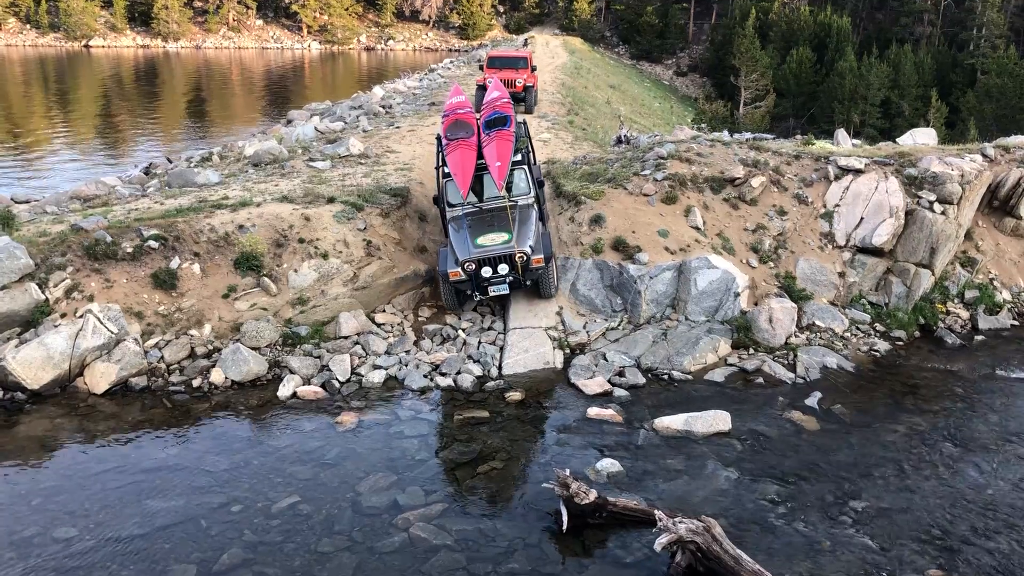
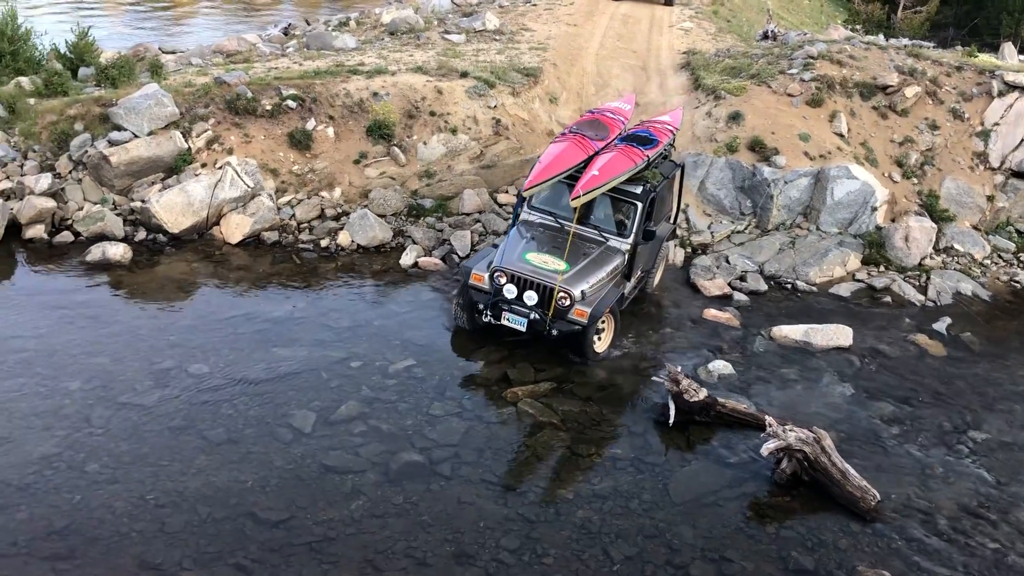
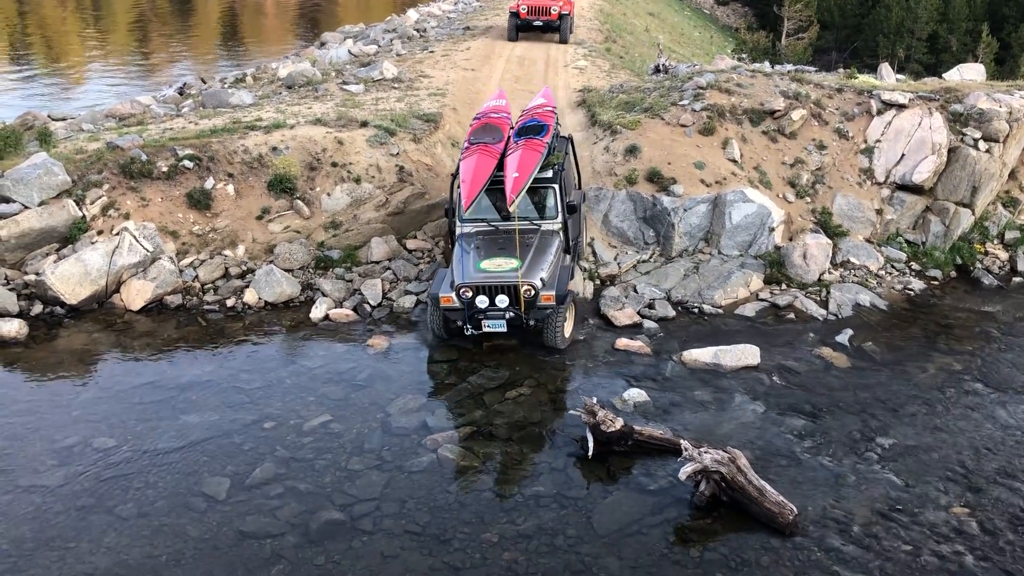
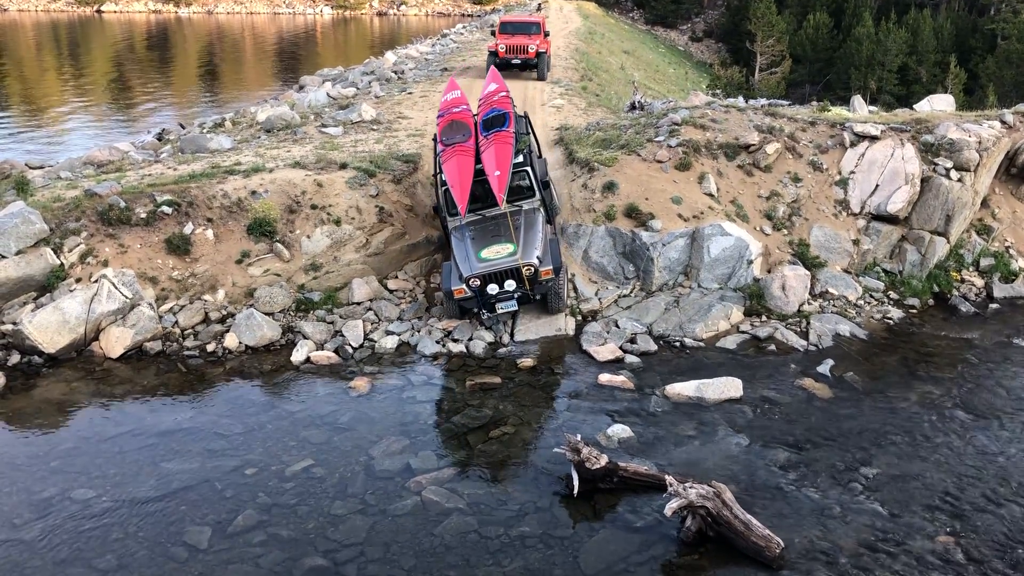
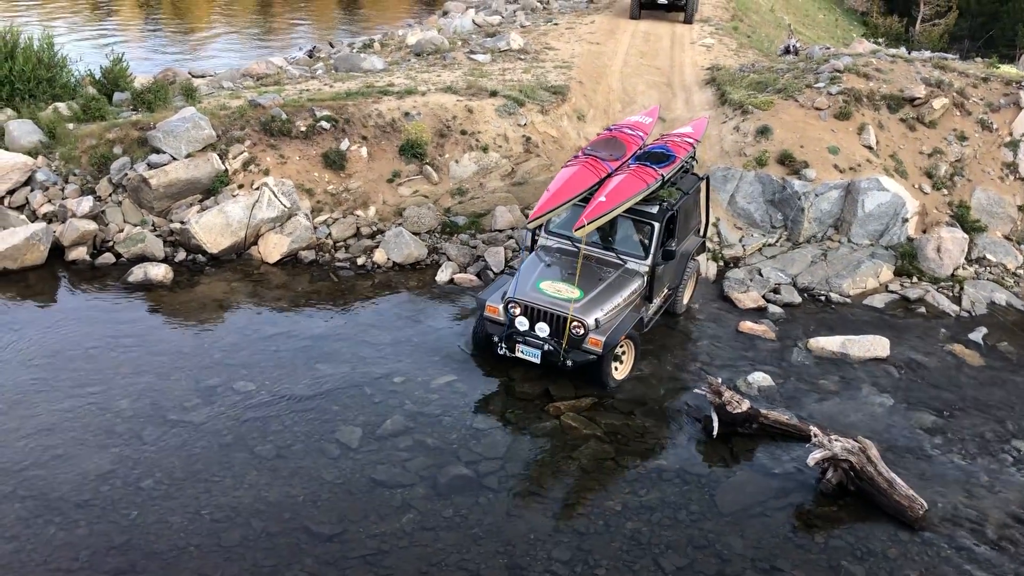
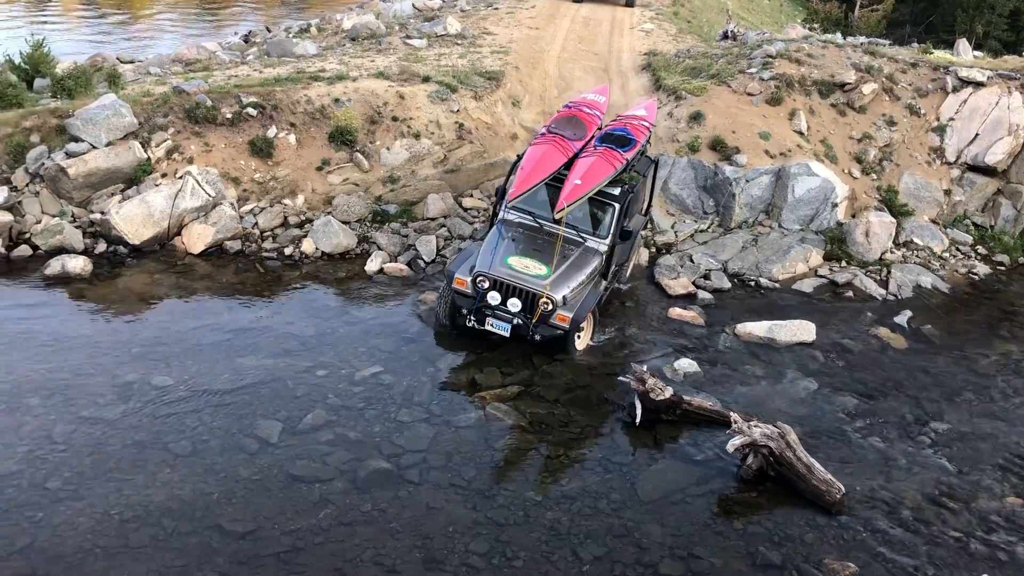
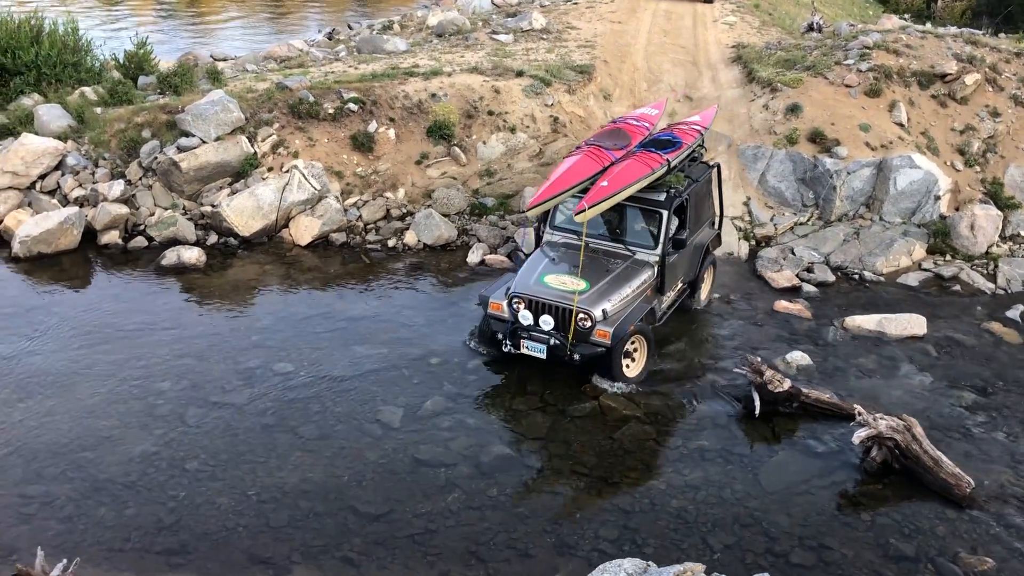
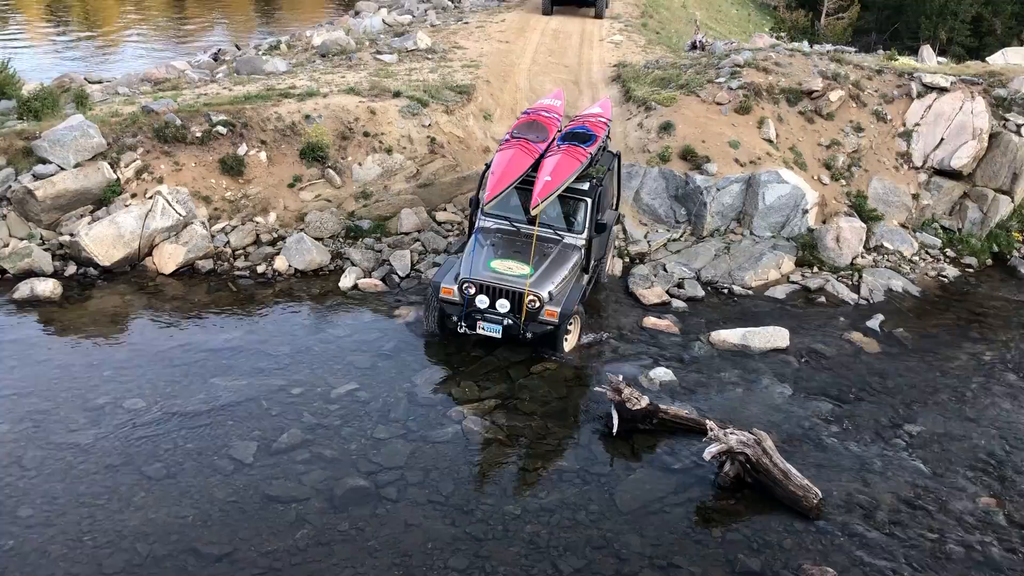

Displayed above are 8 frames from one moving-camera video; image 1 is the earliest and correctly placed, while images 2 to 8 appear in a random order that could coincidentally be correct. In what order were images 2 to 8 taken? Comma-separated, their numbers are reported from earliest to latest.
4, 3, 8, 6, 2, 5, 7
